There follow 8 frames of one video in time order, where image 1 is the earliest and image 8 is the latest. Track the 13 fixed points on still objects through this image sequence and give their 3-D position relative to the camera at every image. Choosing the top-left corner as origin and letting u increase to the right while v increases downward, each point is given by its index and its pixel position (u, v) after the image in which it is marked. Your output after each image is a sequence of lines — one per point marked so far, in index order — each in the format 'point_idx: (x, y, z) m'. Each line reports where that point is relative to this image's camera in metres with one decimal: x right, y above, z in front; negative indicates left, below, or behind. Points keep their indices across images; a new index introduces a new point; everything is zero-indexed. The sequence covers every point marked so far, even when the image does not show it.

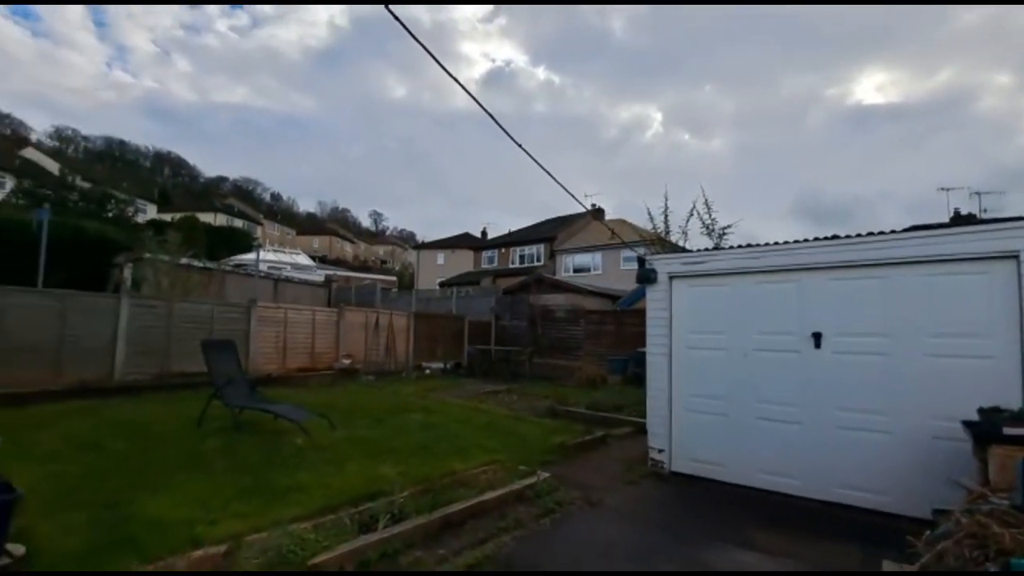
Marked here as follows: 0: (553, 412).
0: (+0.9, -2.5, +10.1) m
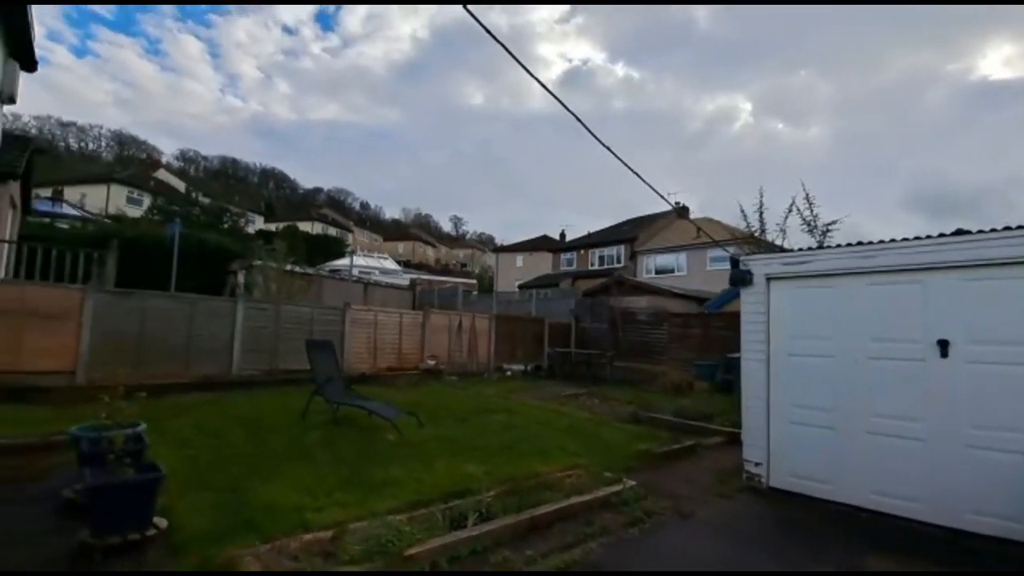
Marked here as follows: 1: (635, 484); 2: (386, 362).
0: (+2.5, -2.6, +9.9) m
1: (+1.5, -2.4, +5.9) m
2: (-3.4, -2.0, +13.2) m
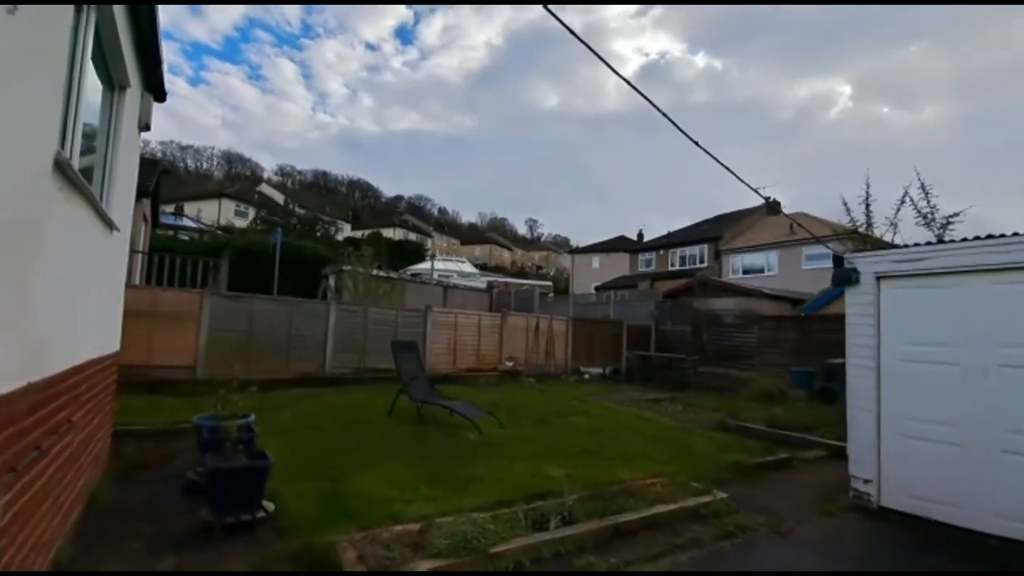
0: (+4.0, -2.6, +9.4) m
1: (+2.4, -2.4, +5.6) m
2: (-1.3, -2.1, +13.5) m
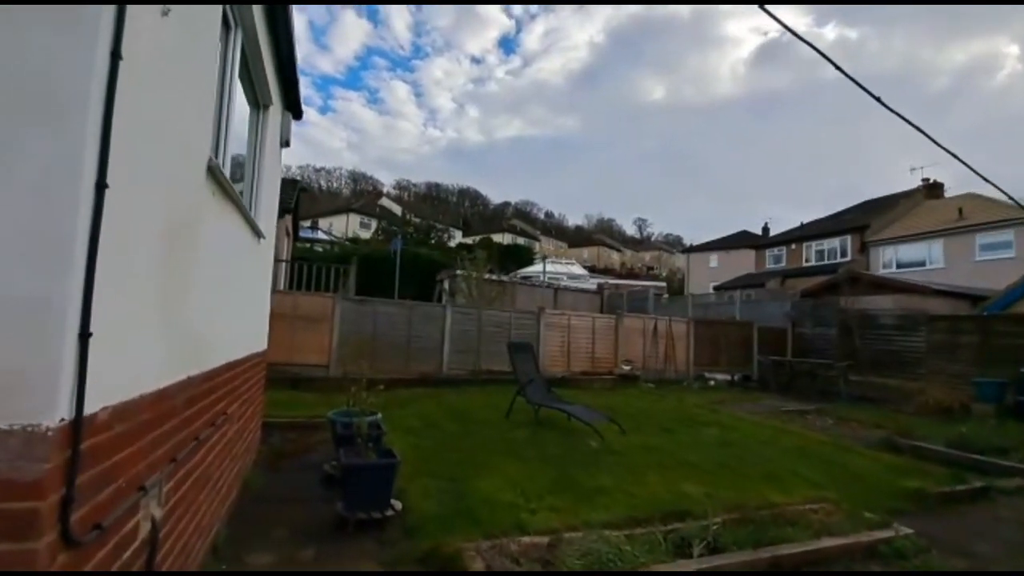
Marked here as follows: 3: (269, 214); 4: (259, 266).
0: (+6.1, -2.5, +7.9) m
1: (+3.7, -2.3, +4.6) m
2: (+1.8, -2.1, +13.1) m
3: (-2.8, +0.8, +5.7) m
4: (-2.8, +0.2, +5.5) m
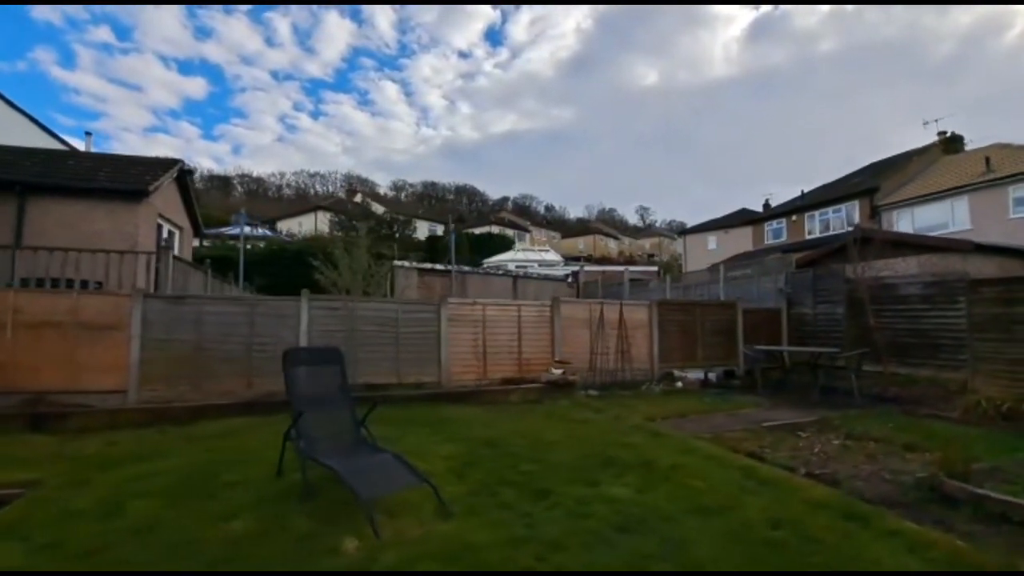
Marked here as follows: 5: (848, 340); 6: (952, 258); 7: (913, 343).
0: (+4.0, -1.9, +4.6) m
1: (+1.6, -1.8, +1.3) m
2: (-0.2, -1.7, +9.9) m
3: (-5.1, +1.0, +2.5) m
4: (-5.1, +0.4, +2.3) m
5: (+7.1, -1.1, +10.4) m
6: (+9.5, +0.6, +10.7) m
7: (+7.5, -1.0, +9.3) m
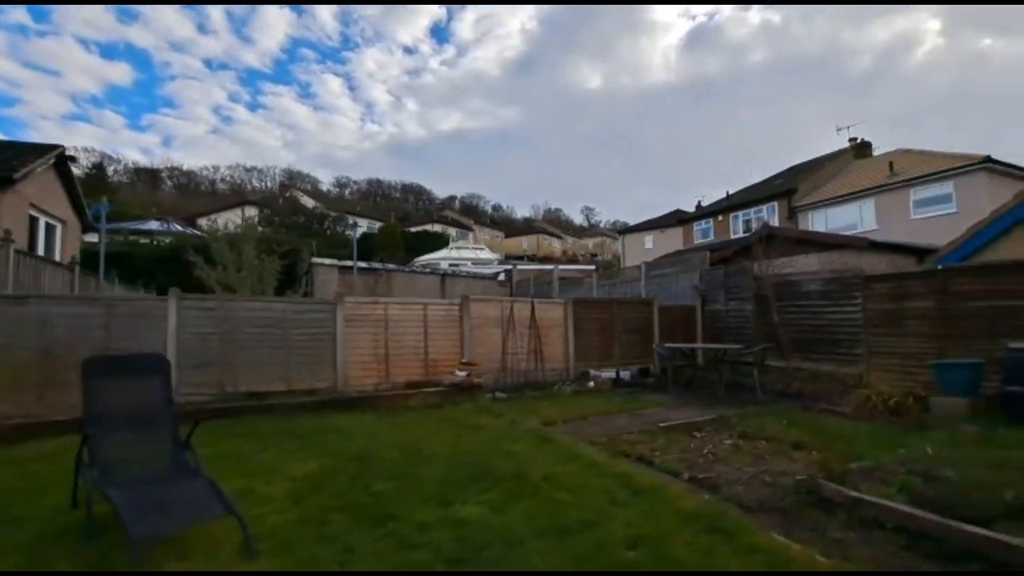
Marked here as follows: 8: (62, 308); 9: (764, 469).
0: (+2.7, -1.8, +4.4) m
1: (+0.7, -1.8, +0.9) m
2: (-2.0, -1.6, +9.3) m
3: (-6.1, +1.0, +1.4) m
4: (-6.1, +0.4, +1.2) m
5: (+5.2, -1.0, +10.6) m
6: (+7.6, +0.7, +11.1) m
7: (+5.8, -0.9, +9.4) m
8: (-6.6, -0.3, +7.2) m
9: (+2.6, -1.9, +5.2) m
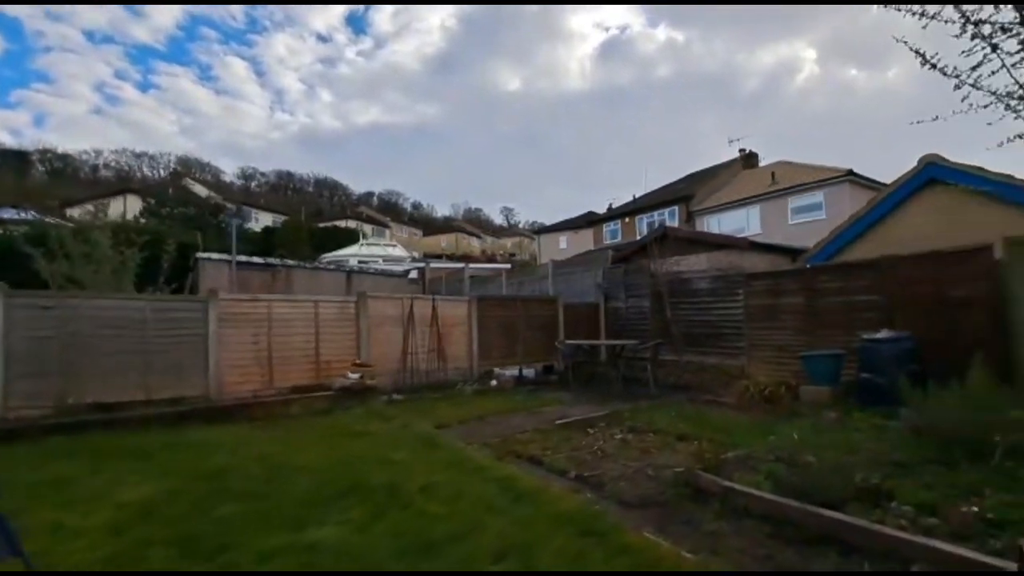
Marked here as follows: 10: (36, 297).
0: (+1.7, -1.8, +4.5) m
1: (+0.2, -1.7, +0.7) m
2: (-3.8, -1.6, +8.5) m
3: (-6.6, +1.1, +0.1) m
4: (-6.5, +0.5, -0.1) m
5: (+3.2, -1.0, +10.9) m
6: (+5.4, +0.8, +11.8) m
7: (+3.9, -0.9, +9.9) m
8: (-8.0, -0.2, +5.8) m
9: (+1.4, -1.8, +5.2) m
10: (-6.5, -0.1, +6.9) m
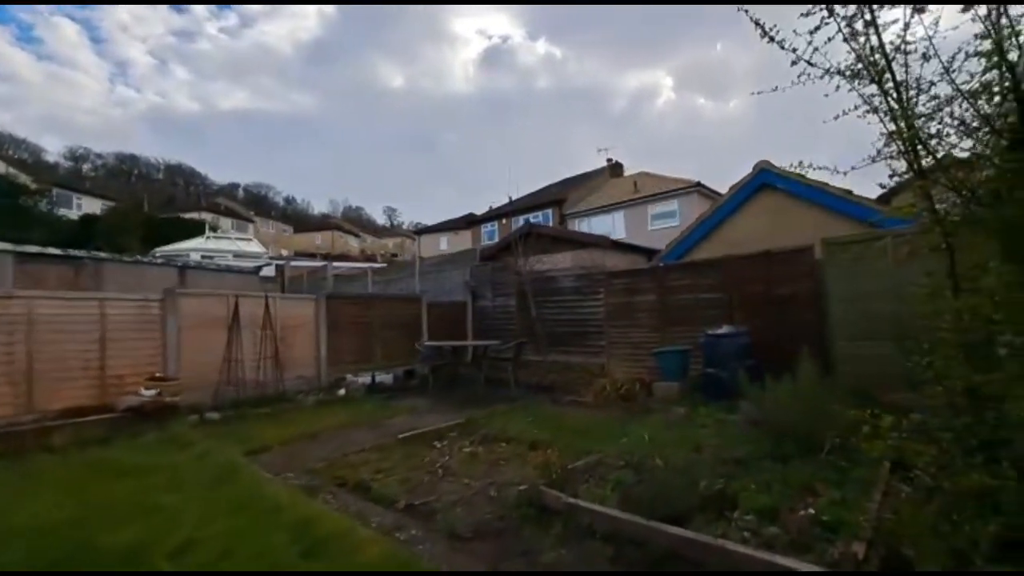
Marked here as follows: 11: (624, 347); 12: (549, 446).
0: (+0.2, -1.7, +4.0) m
1: (-0.4, -1.6, -0.1) m
2: (-6.0, -1.5, +6.6) m
3: (-6.8, +1.2, -2.1) m
4: (-6.7, +0.6, -2.3) m
5: (+0.2, -0.9, +10.6) m
6: (+2.2, +0.8, +12.0) m
7: (+1.1, -0.9, +9.7) m
8: (-9.5, -0.1, +3.0) m
9: (-0.2, -1.8, +4.6) m
10: (-8.3, 0.0, +4.5) m
11: (+2.0, -1.0, +8.6) m
12: (+0.5, -1.7, +5.4) m
